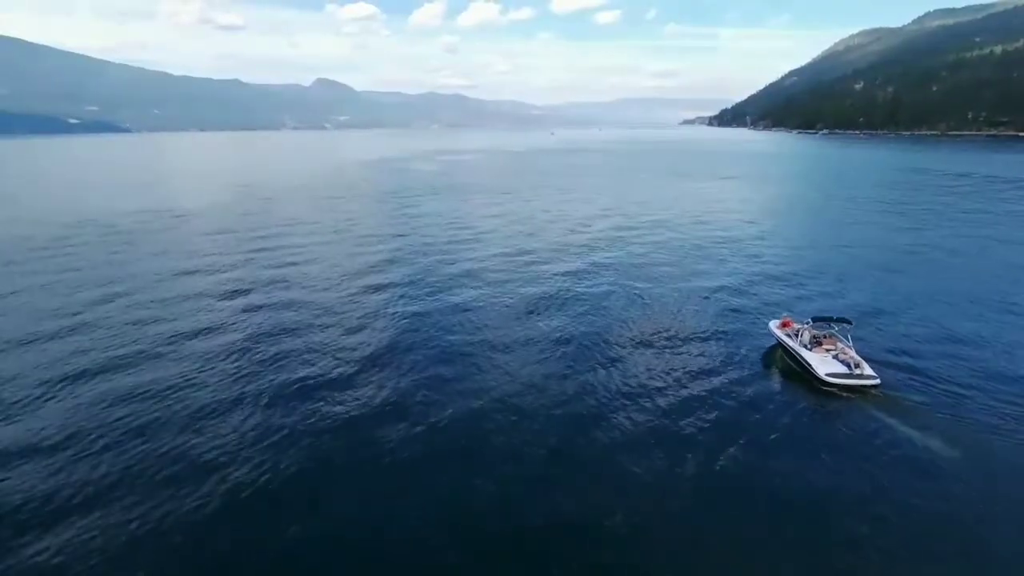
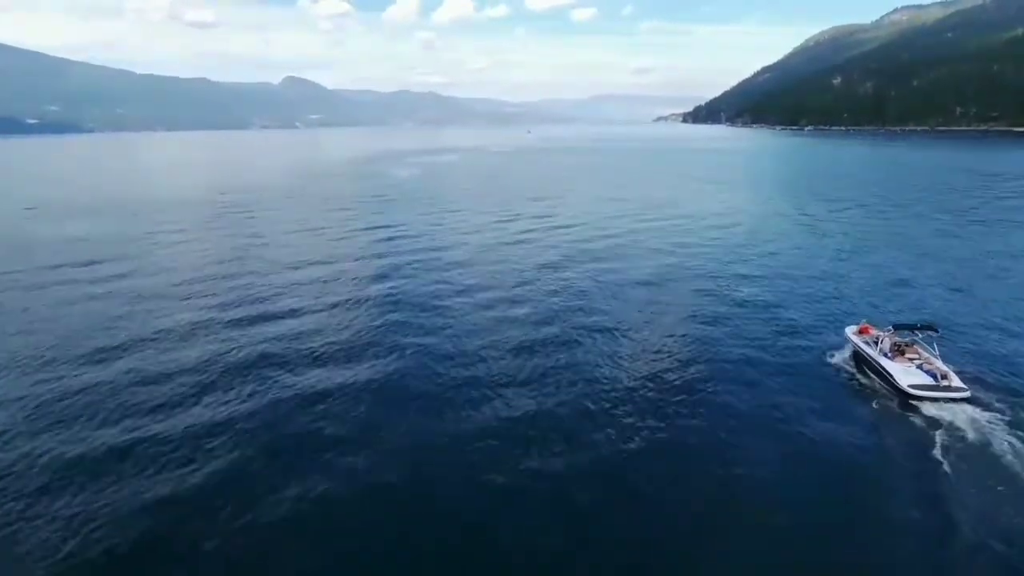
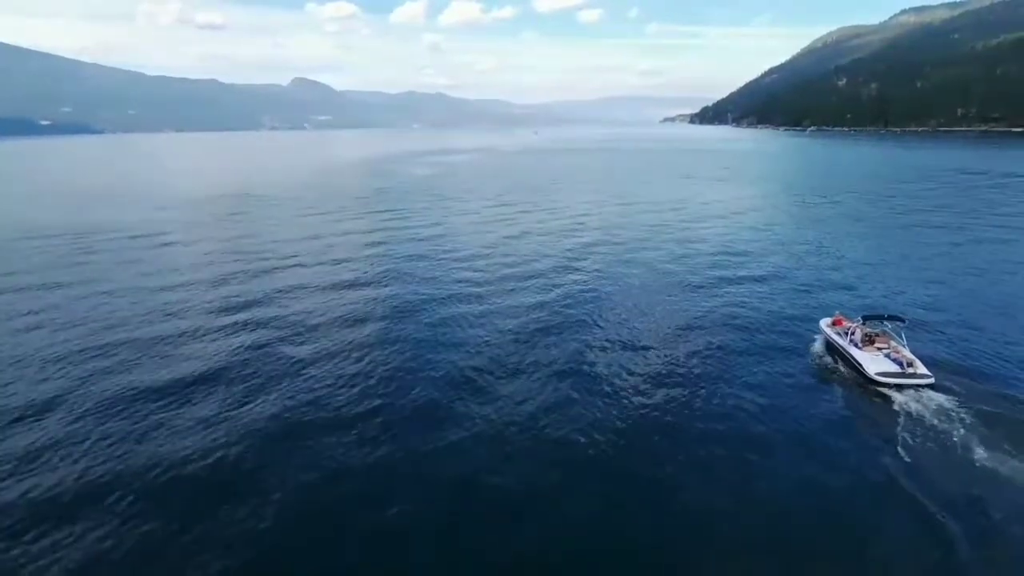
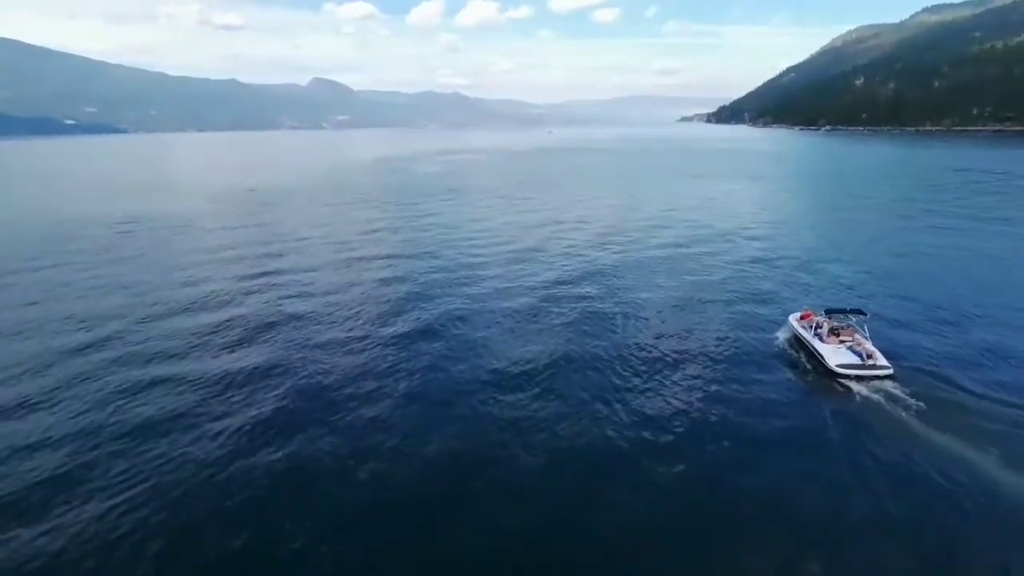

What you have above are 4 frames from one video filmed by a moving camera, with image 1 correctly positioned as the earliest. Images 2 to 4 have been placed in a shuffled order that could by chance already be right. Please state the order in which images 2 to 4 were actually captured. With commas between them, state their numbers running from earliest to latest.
4, 3, 2
